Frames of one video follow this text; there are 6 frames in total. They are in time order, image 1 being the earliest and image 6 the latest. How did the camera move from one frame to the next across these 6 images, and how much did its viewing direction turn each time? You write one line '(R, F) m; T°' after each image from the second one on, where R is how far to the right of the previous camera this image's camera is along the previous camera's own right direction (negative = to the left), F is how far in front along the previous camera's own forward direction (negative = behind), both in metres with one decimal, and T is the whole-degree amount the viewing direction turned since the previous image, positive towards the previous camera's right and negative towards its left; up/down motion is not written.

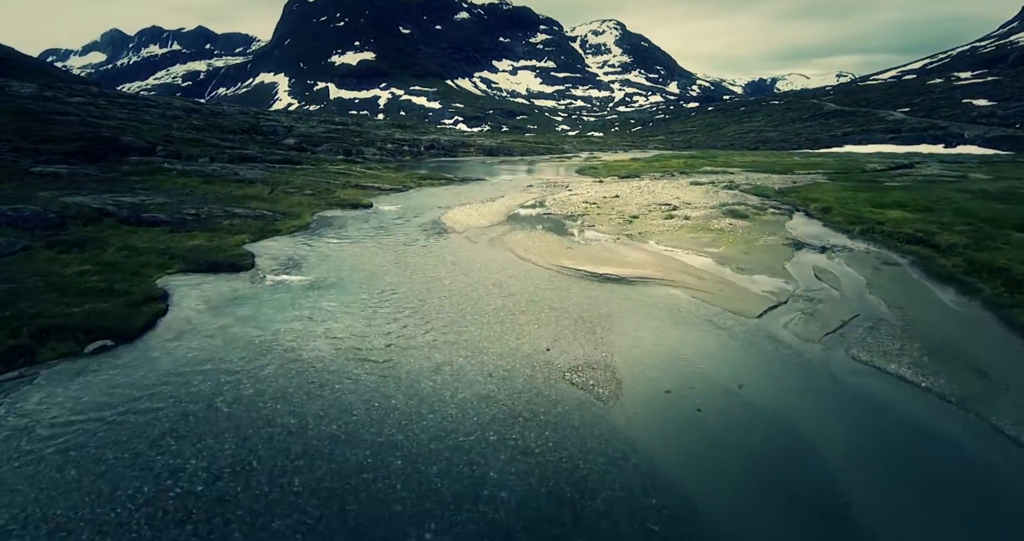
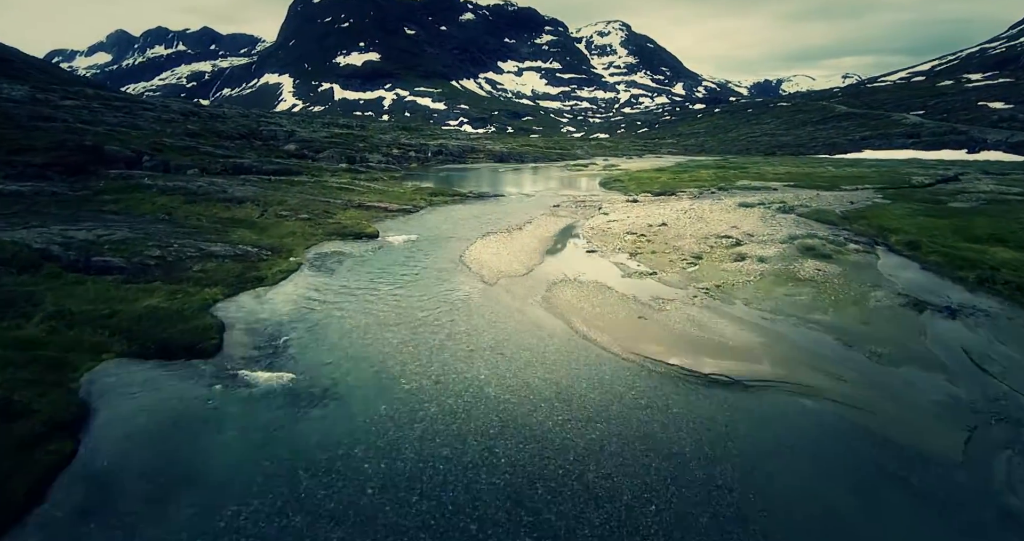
(-3.4, +10.1) m; 0°
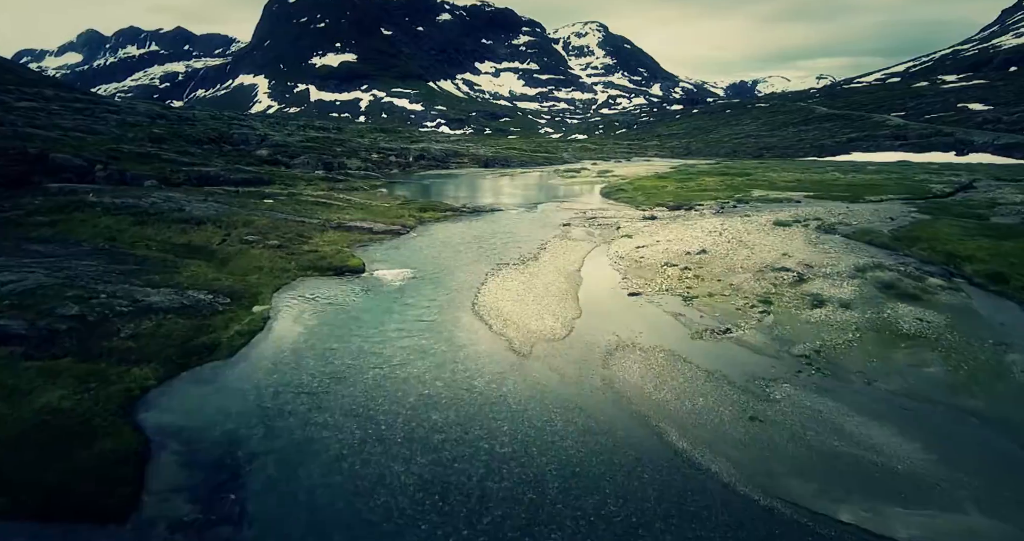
(-3.6, +9.6) m; +2°
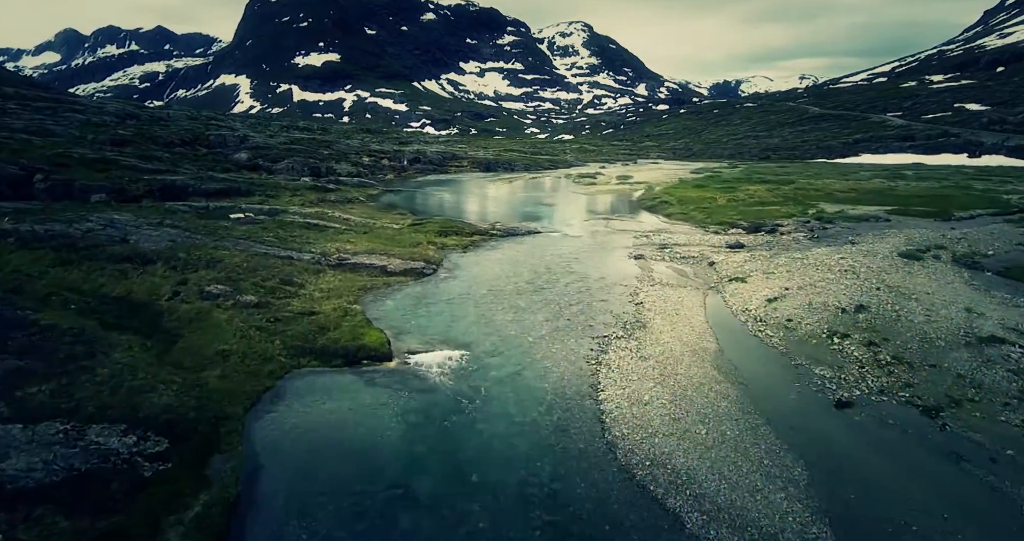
(-7.5, +15.4) m; +2°
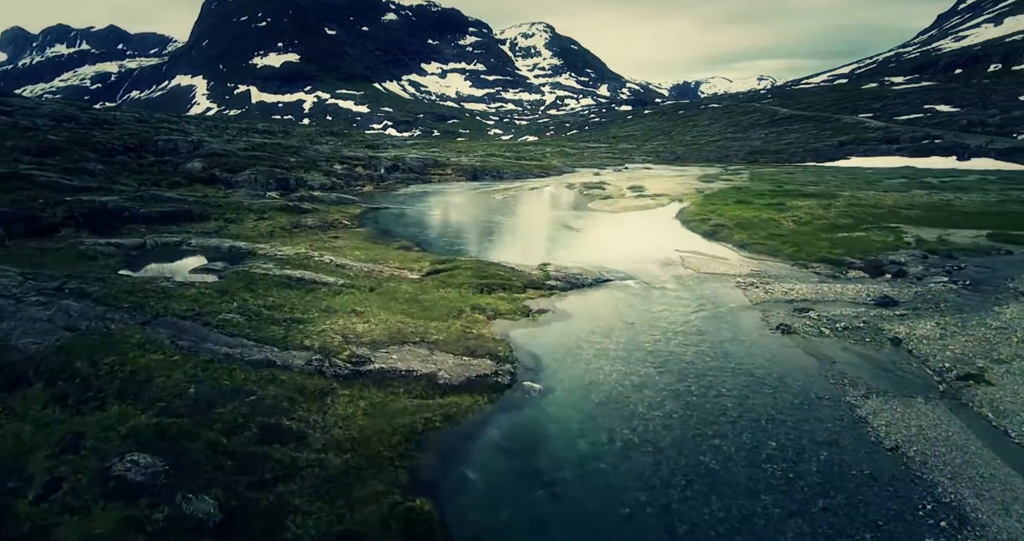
(-8.7, +16.0) m; +4°
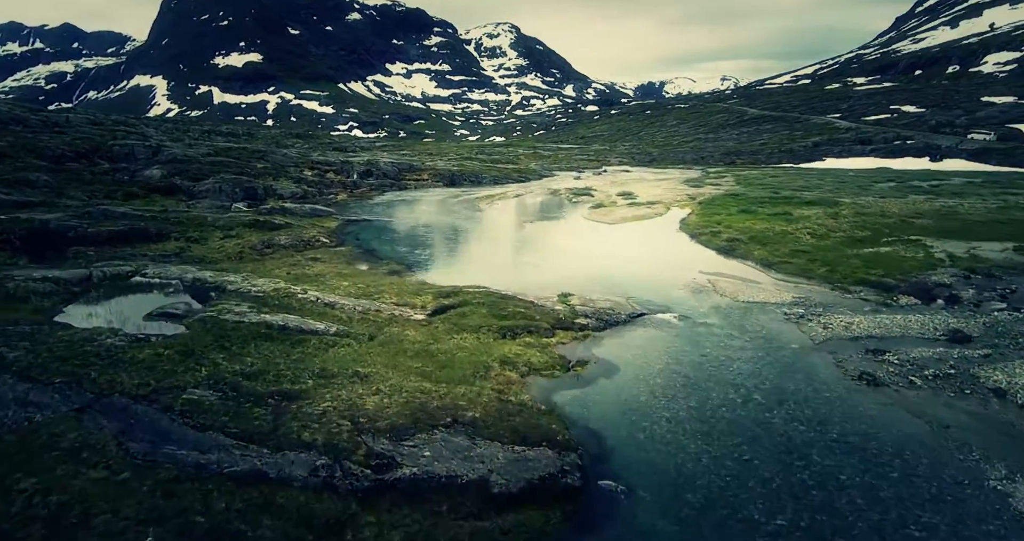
(-4.0, +6.2) m; +3°
